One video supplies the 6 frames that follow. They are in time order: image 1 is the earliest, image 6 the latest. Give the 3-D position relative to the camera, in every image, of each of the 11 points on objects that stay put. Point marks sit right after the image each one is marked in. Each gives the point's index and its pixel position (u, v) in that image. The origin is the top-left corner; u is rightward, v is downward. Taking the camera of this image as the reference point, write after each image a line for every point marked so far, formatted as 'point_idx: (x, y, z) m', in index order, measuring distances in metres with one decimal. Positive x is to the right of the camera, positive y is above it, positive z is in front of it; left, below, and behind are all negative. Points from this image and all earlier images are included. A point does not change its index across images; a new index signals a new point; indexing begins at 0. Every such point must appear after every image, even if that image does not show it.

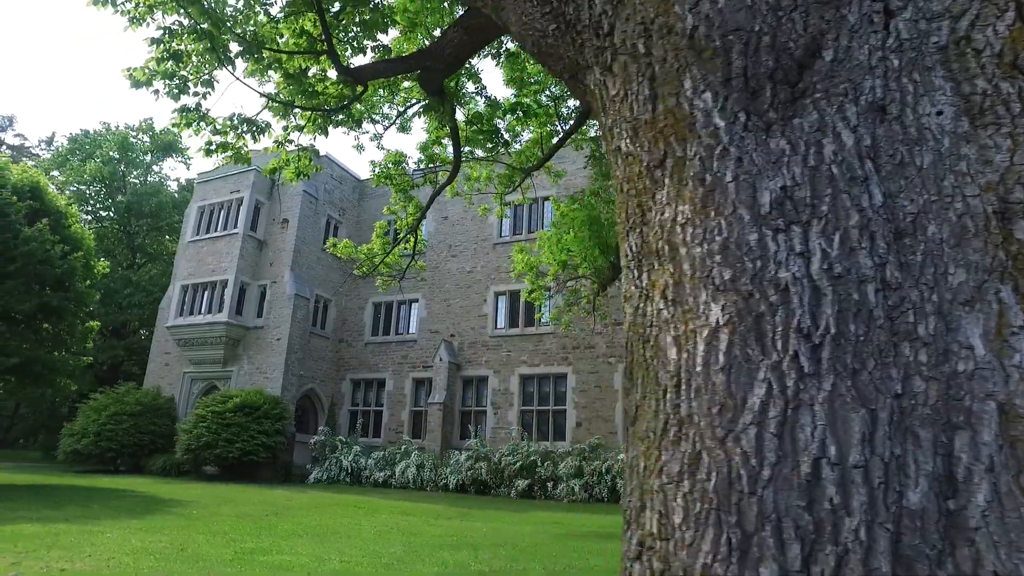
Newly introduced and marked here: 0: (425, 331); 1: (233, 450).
0: (-2.3, -1.2, +19.3) m
1: (-6.4, -3.7, +16.3) m
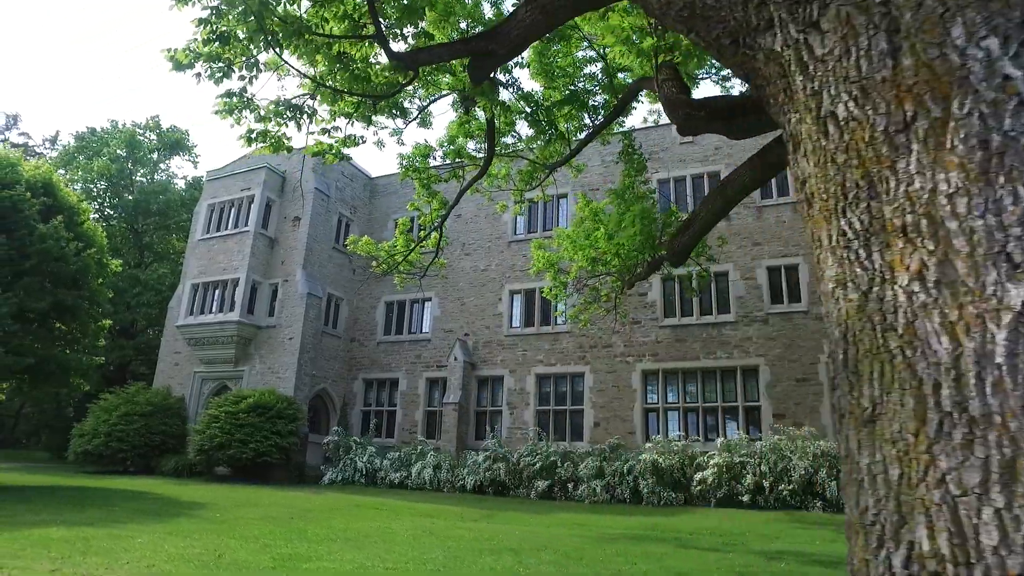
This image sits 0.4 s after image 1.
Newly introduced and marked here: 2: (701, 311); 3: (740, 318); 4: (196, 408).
0: (-2.0, -1.2, +19.1) m
1: (-6.0, -3.7, +16.1) m
2: (+4.4, -0.6, +16.7) m
3: (+5.1, -0.7, +16.1) m
4: (-8.6, -3.3, +19.3) m
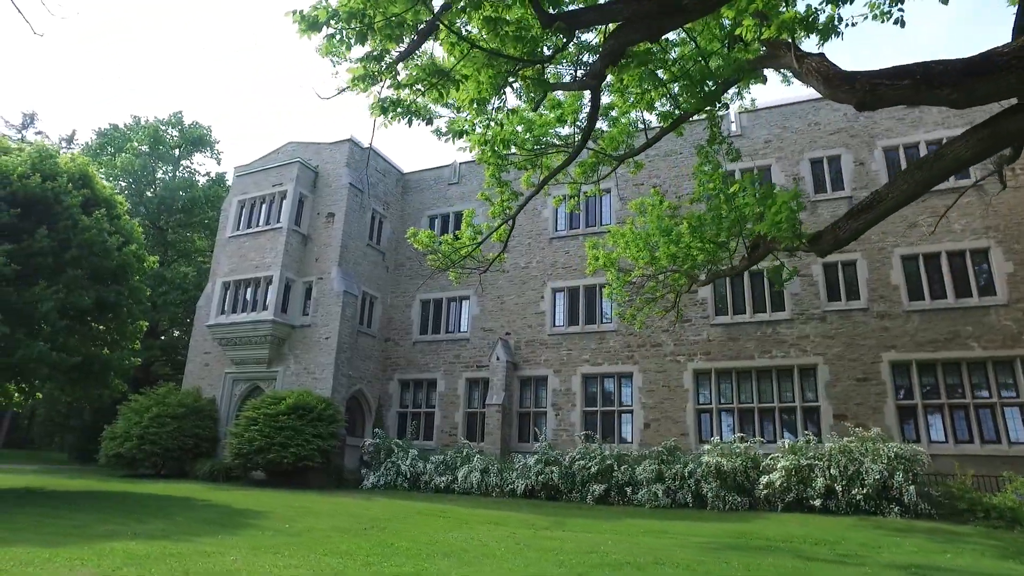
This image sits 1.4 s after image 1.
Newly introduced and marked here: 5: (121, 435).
0: (-0.9, -1.1, +18.6) m
1: (-4.9, -3.7, +15.5) m
2: (+5.4, -0.5, +16.1) m
3: (+6.2, -0.6, +15.6) m
4: (-7.5, -3.2, +18.7) m
5: (-9.7, -3.6, +17.5) m
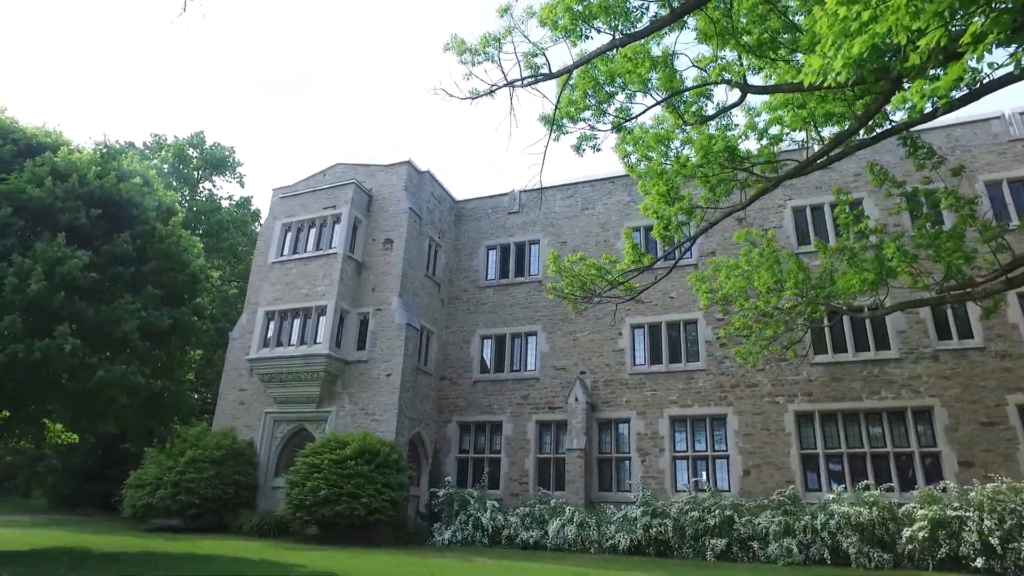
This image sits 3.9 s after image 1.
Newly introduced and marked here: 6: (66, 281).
0: (+0.9, -1.9, +17.2) m
1: (-3.0, -4.2, +13.8) m
2: (+7.4, -1.3, +15.2) m
3: (+8.1, -1.4, +14.7) m
4: (-5.8, -4.0, +16.8) m
5: (-7.9, -4.2, +15.5) m
6: (-6.1, +0.2, +9.5) m
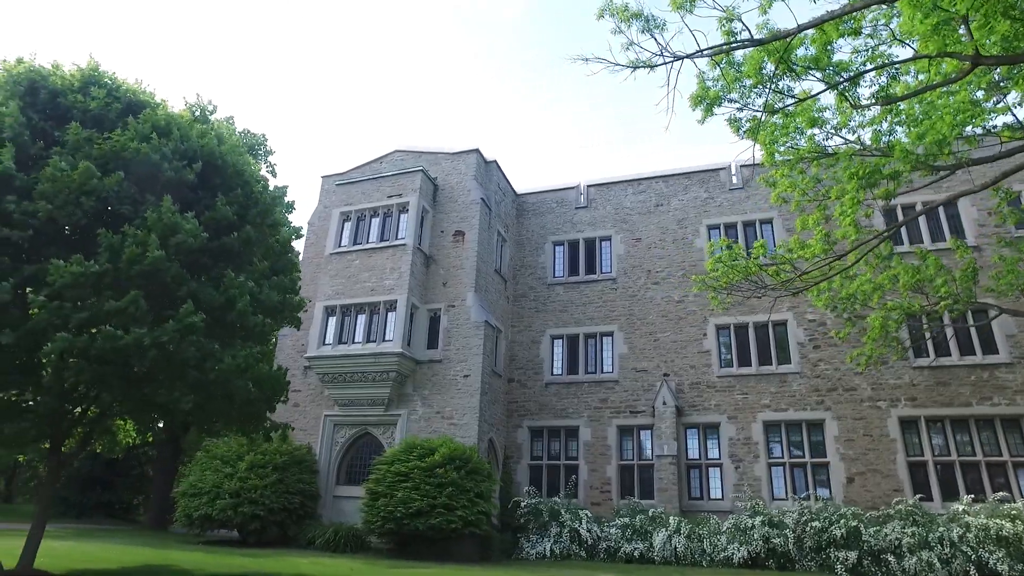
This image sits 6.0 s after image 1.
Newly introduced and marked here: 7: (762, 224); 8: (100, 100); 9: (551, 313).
0: (+2.7, -1.9, +16.3) m
1: (-1.1, -4.1, +12.6) m
2: (+9.3, -1.3, +14.6) m
3: (+10.1, -1.4, +14.2) m
4: (-4.0, -3.8, +15.5) m
5: (-6.0, -4.0, +14.1) m
6: (-3.9, +0.4, +8.2) m
7: (+5.9, +1.5, +16.8) m
8: (-5.1, +2.3, +8.6) m
9: (+0.9, -0.6, +17.5) m
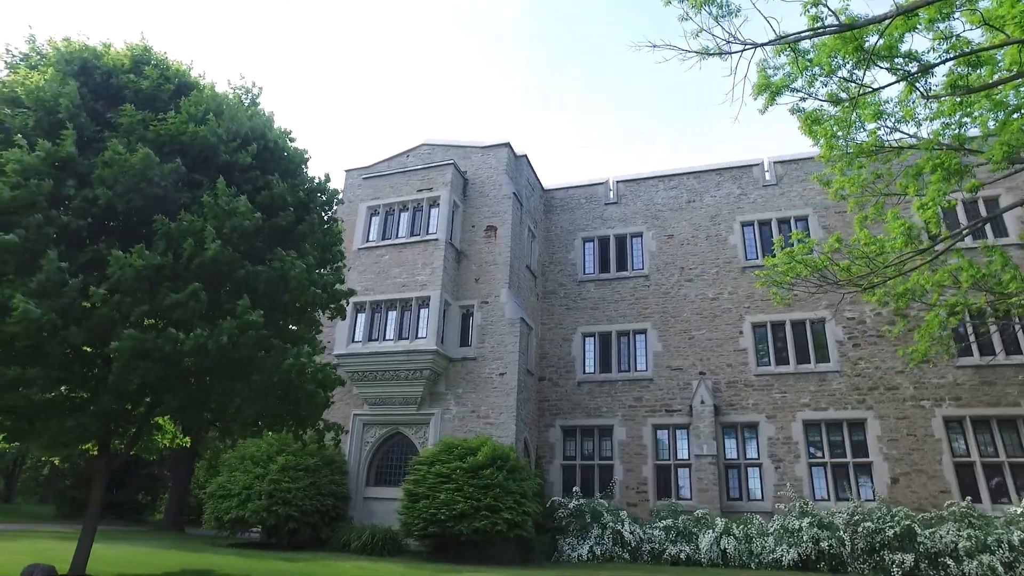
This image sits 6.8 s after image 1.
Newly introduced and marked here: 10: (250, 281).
0: (+3.4, -1.8, +16.0) m
1: (-0.3, -4.0, +12.3) m
2: (+10.0, -1.3, +14.4) m
3: (+10.8, -1.4, +14.0) m
4: (-3.2, -3.7, +15.1) m
5: (-5.2, -3.9, +13.7) m
6: (-3.0, +0.5, +7.9) m
7: (+6.7, +1.6, +16.5) m
8: (-4.2, +2.4, +8.2) m
9: (+1.7, -0.5, +17.2) m
10: (-3.0, 0.0, +8.1) m
